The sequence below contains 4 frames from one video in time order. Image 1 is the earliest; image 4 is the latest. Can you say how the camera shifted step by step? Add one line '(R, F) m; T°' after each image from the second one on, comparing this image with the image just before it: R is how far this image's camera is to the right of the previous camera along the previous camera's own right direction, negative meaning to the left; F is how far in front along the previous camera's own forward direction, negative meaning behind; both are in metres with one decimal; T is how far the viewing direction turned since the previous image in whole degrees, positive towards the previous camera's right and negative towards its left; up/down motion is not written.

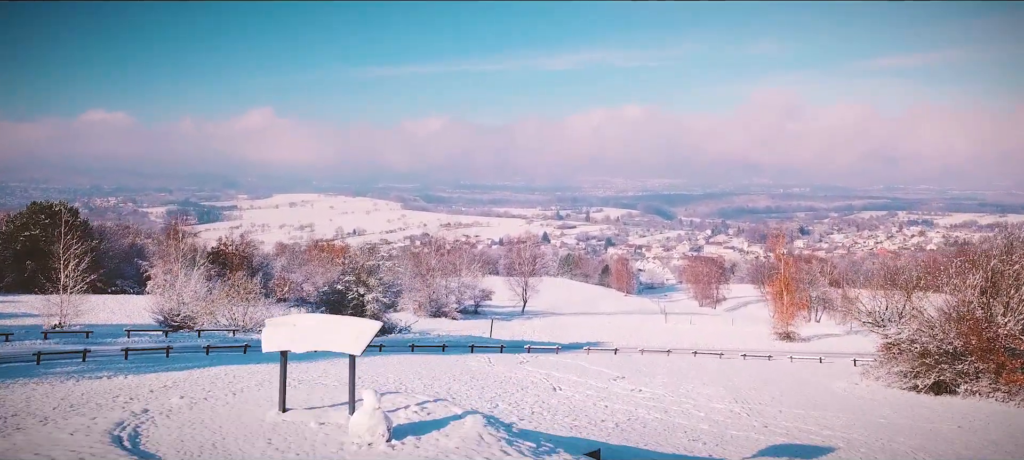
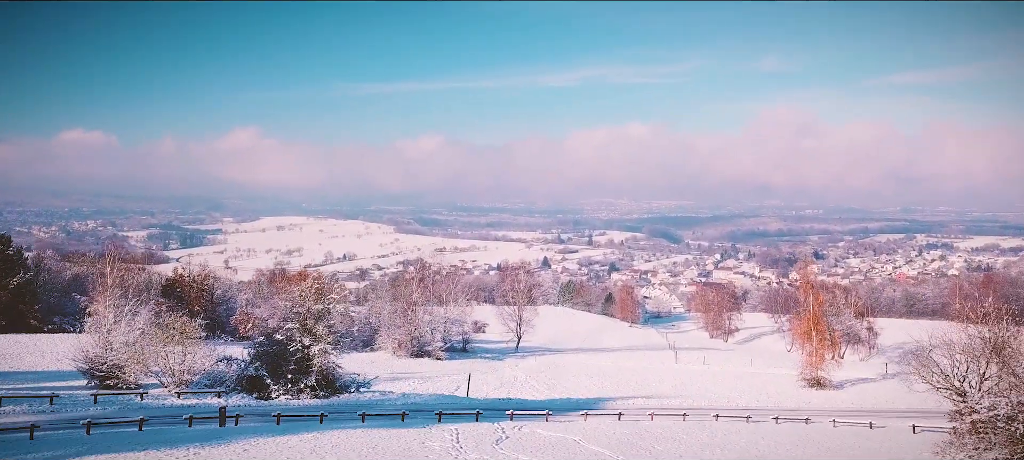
(+0.9, +4.1) m; 0°
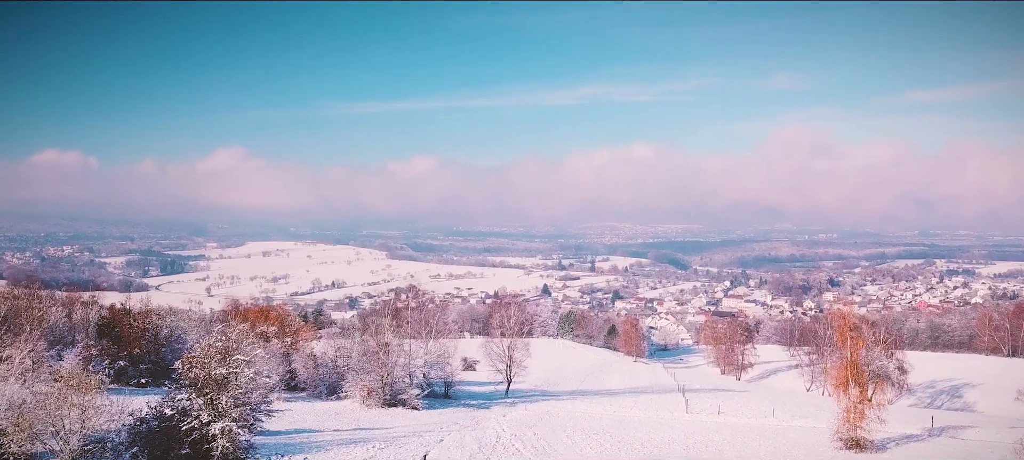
(+1.1, +4.1) m; -1°
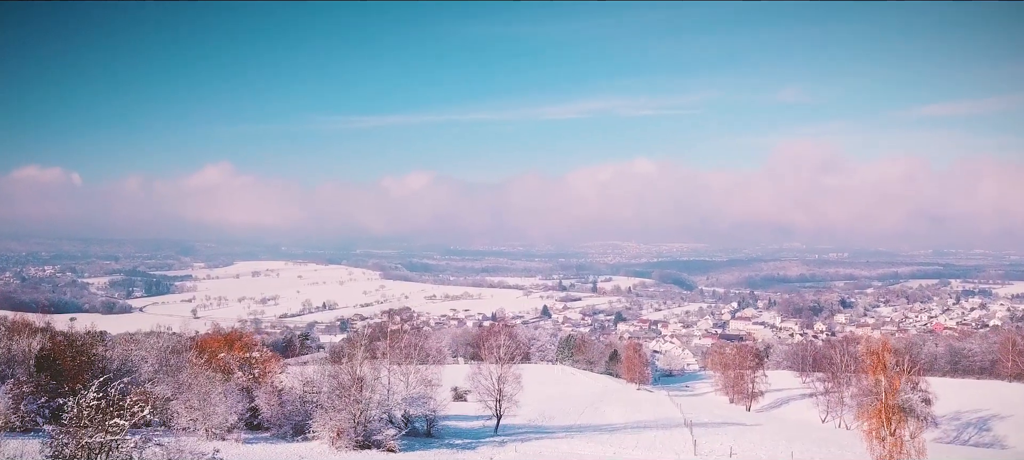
(+0.8, +2.7) m; 0°
